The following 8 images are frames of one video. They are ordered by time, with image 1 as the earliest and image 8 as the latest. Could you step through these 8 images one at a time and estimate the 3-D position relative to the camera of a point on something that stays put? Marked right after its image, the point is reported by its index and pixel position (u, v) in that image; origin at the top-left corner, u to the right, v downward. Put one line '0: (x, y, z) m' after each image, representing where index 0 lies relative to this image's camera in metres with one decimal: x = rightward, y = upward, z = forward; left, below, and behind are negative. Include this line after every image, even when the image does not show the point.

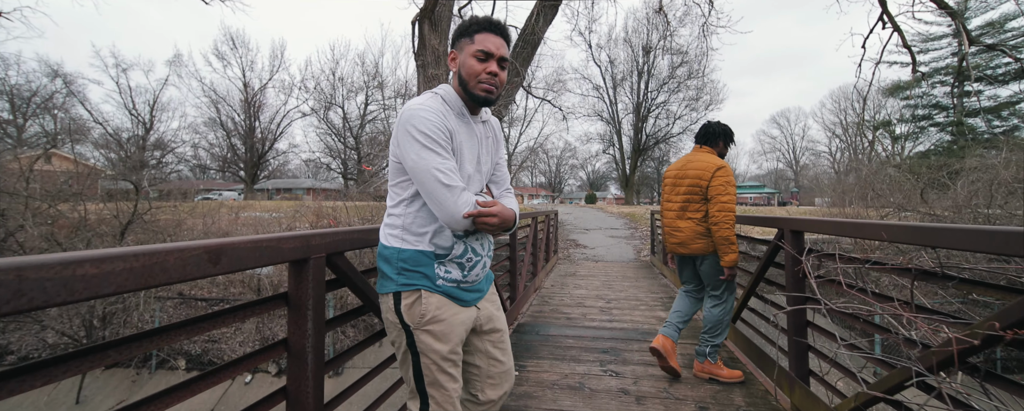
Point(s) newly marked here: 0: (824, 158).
0: (+14.8, +2.2, +19.2) m
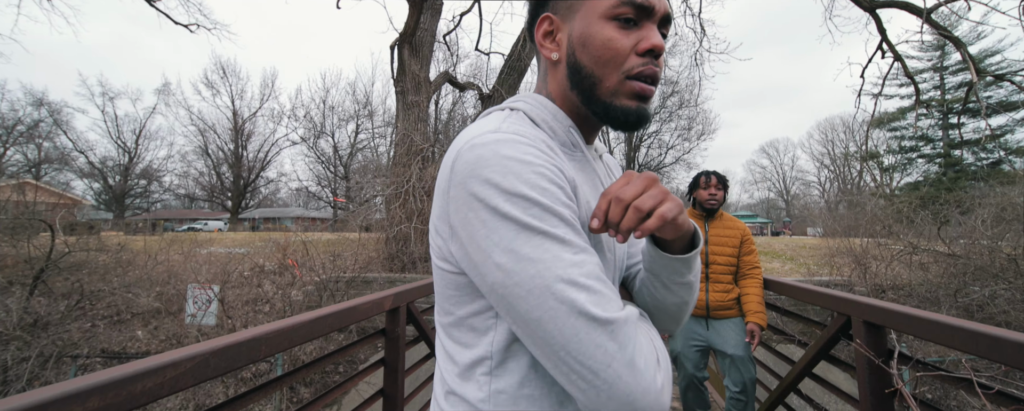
0: (+14.3, +0.7, +18.9) m
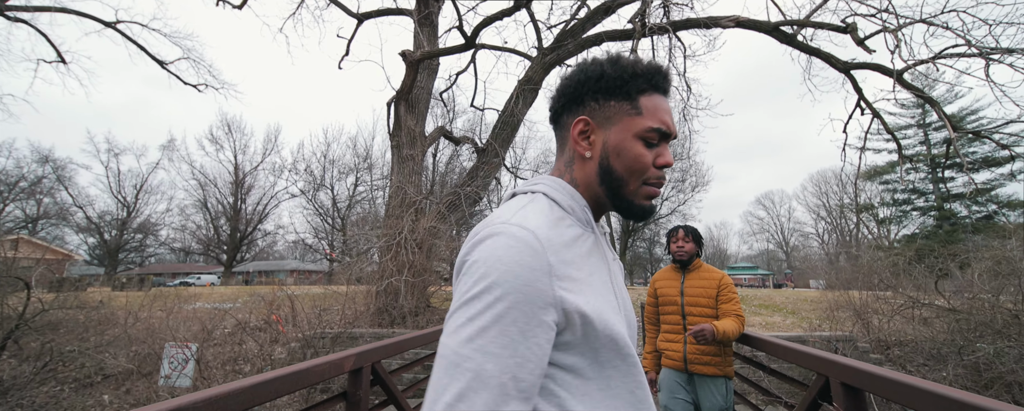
0: (+14.1, -1.7, +18.9) m
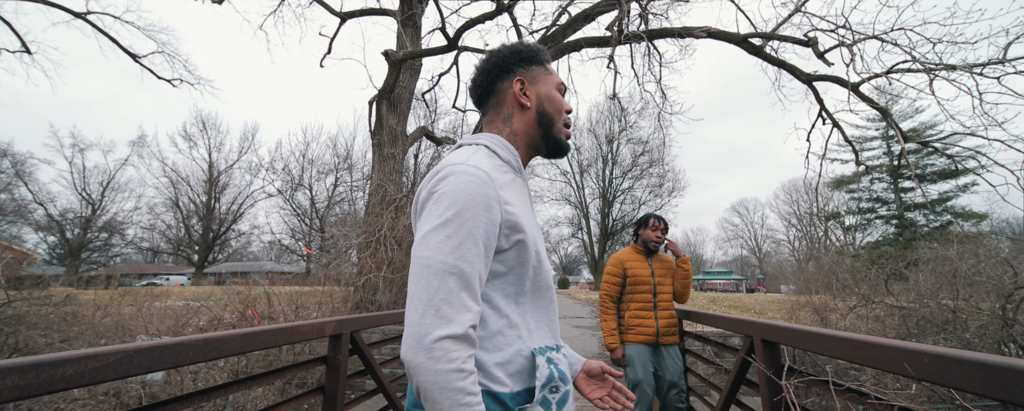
0: (+13.2, -2.0, +19.6) m
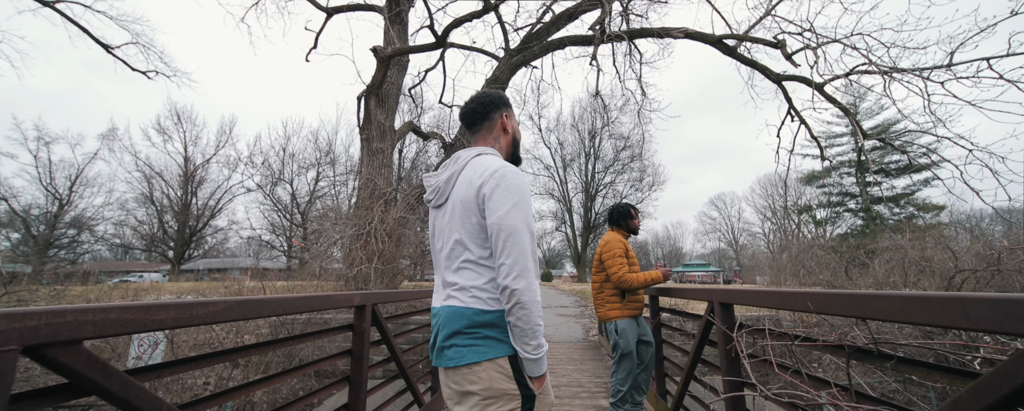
0: (+12.4, -1.7, +20.4) m
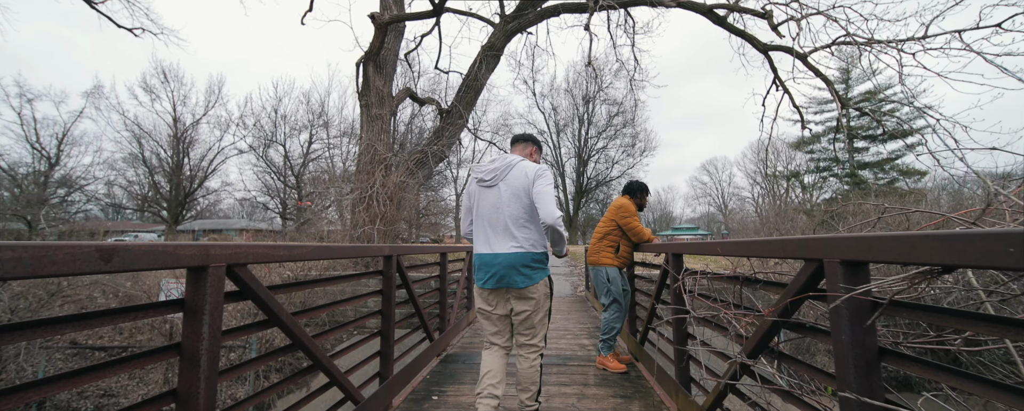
0: (+12.1, +0.1, +21.2) m
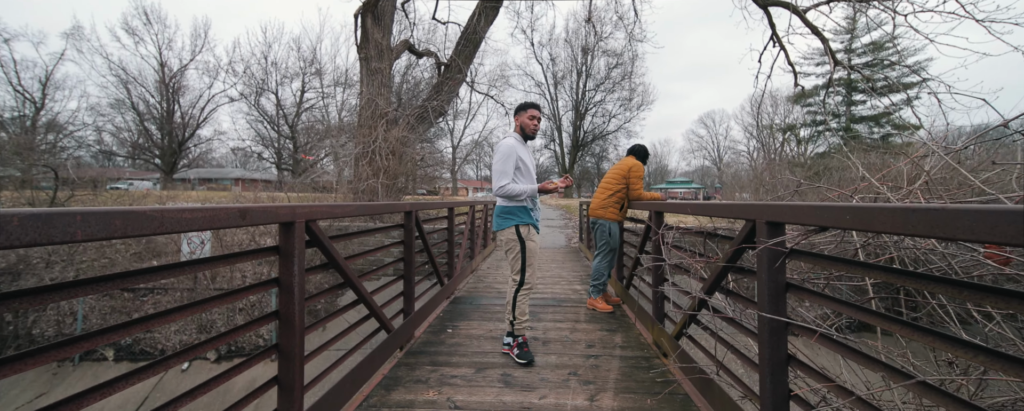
0: (+11.9, +2.5, +21.5) m
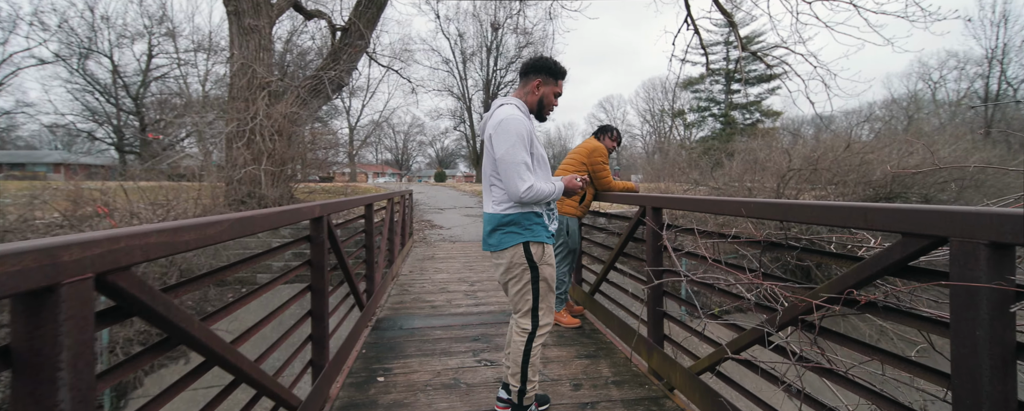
0: (+7.2, +3.6, +22.8) m
